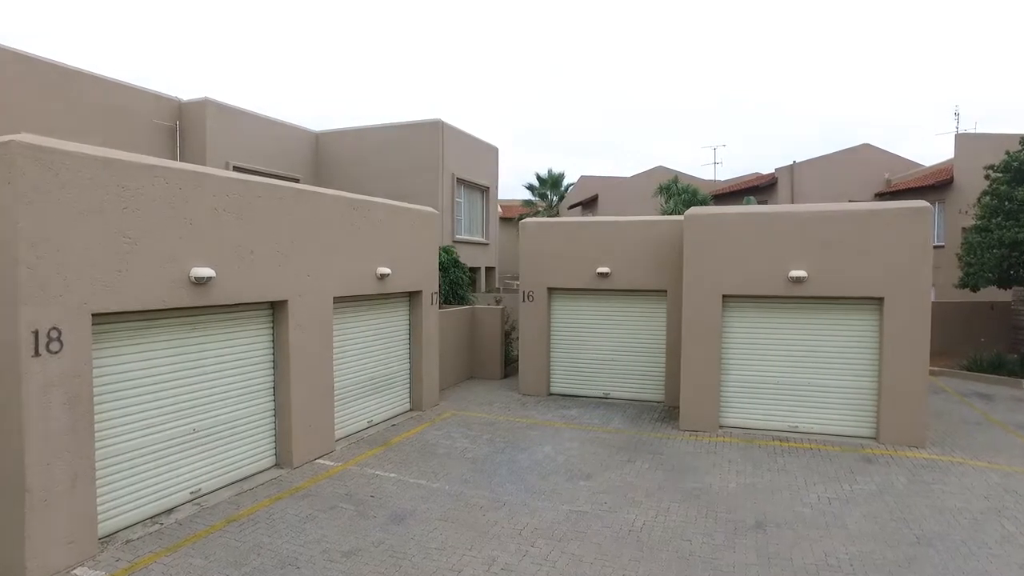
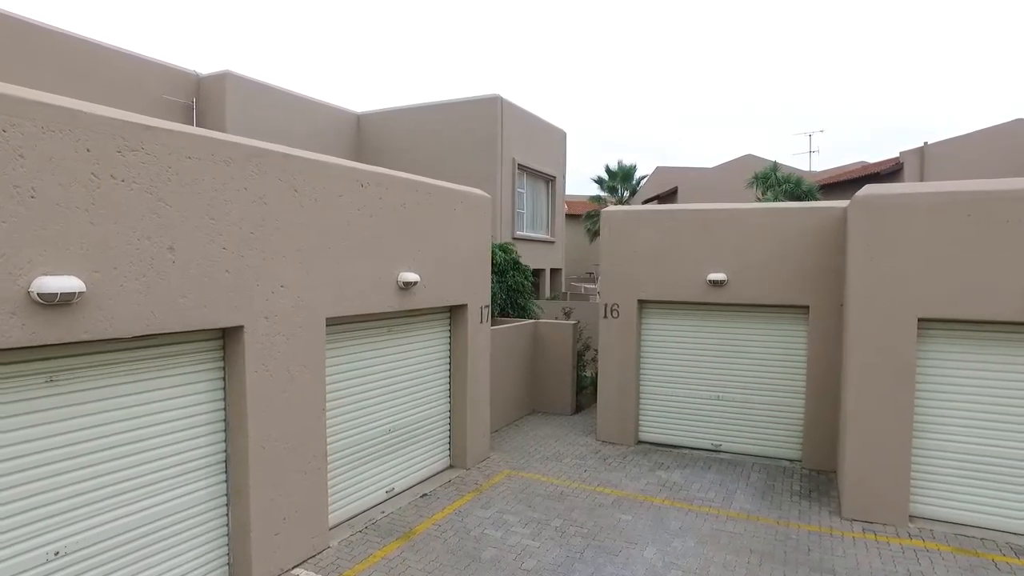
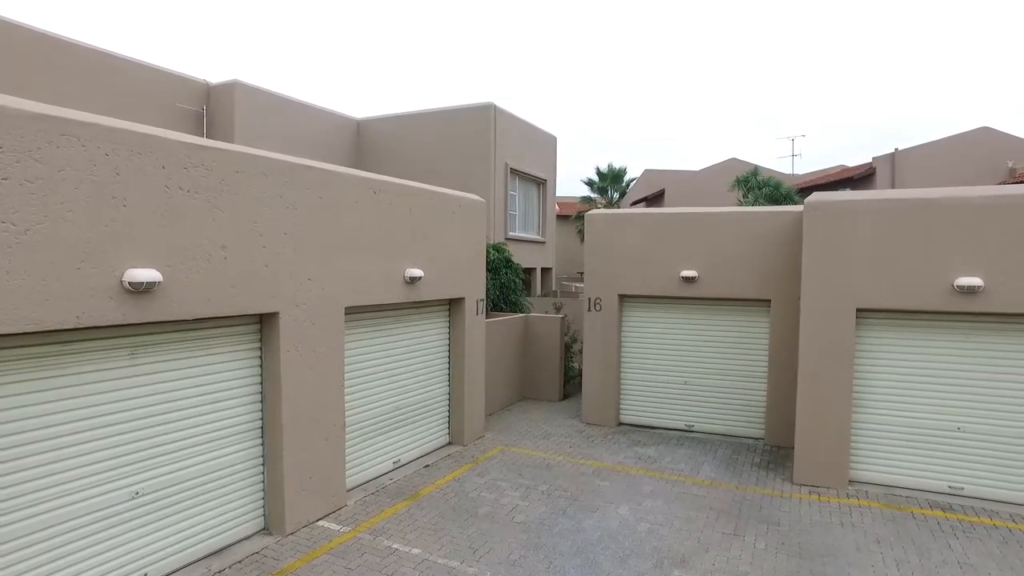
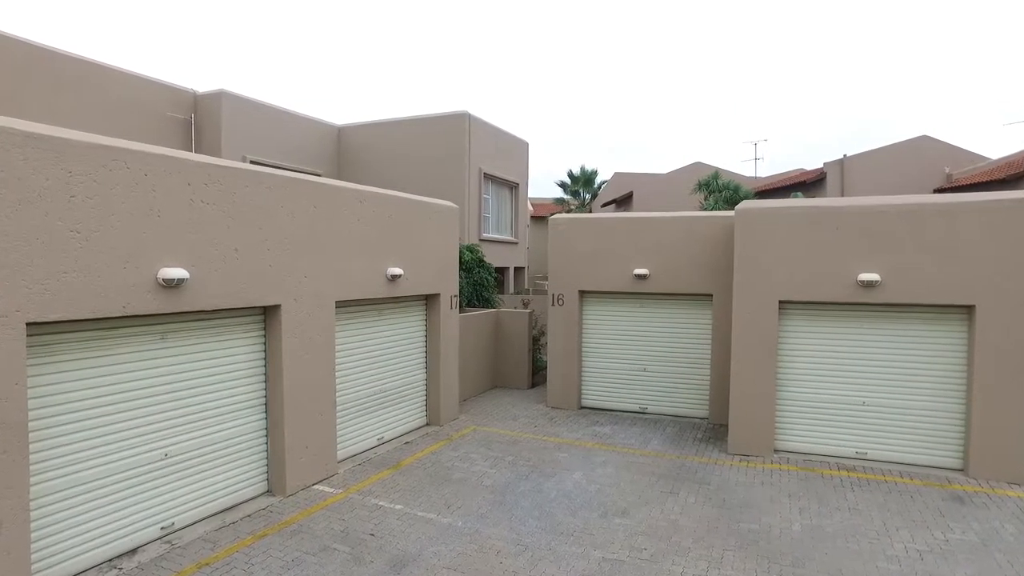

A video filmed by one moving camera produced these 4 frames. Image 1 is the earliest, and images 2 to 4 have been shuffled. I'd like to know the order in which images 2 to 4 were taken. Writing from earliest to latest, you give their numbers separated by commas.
4, 3, 2
